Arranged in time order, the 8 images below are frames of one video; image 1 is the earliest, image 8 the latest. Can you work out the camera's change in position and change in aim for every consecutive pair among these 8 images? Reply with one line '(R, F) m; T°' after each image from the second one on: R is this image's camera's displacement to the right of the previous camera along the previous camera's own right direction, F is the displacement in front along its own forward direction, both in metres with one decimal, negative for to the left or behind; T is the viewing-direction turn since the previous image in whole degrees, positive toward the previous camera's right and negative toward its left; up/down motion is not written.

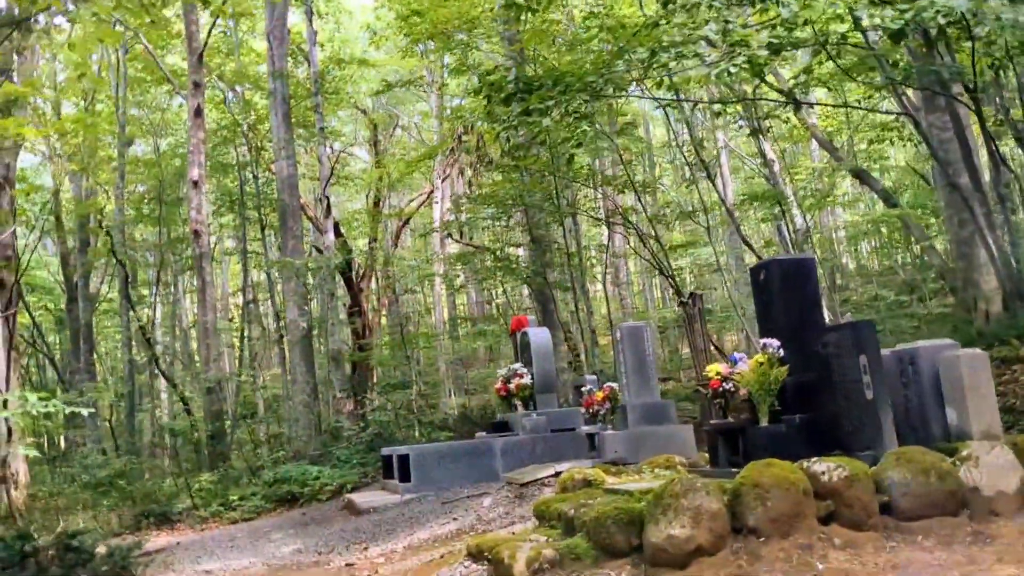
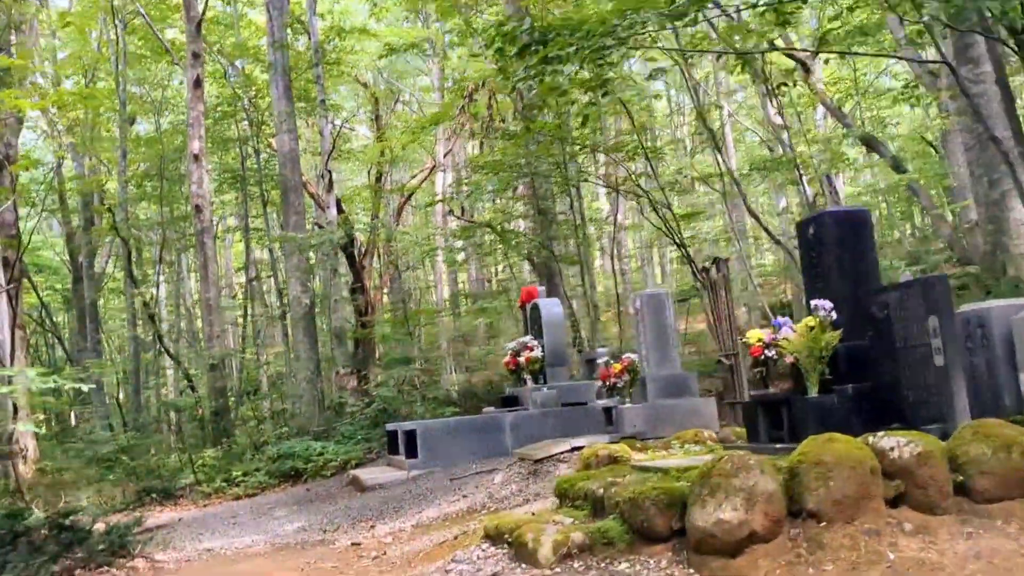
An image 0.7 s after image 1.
(-0.1, +0.2) m; 0°
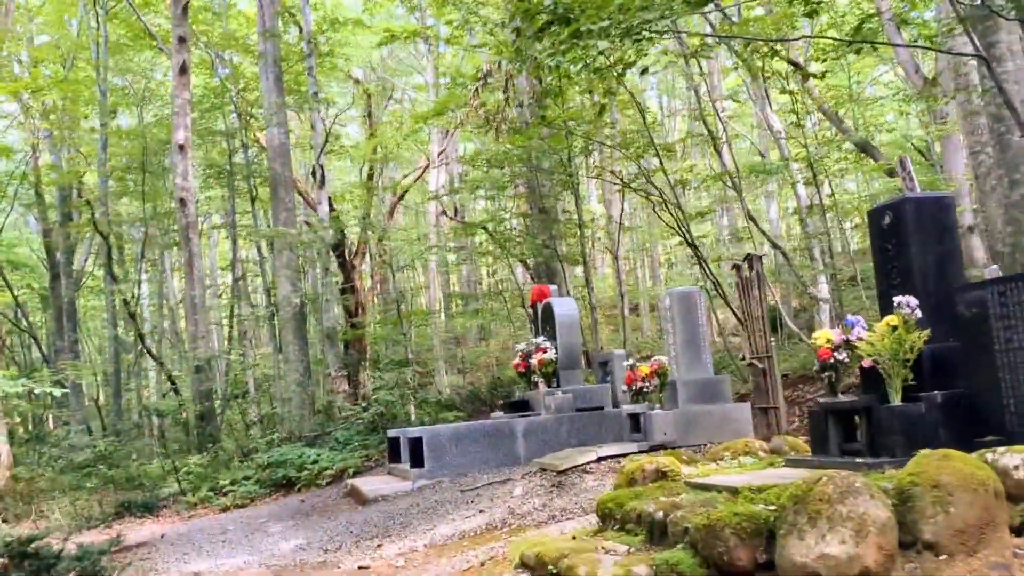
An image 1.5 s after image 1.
(-0.1, +0.3) m; +1°
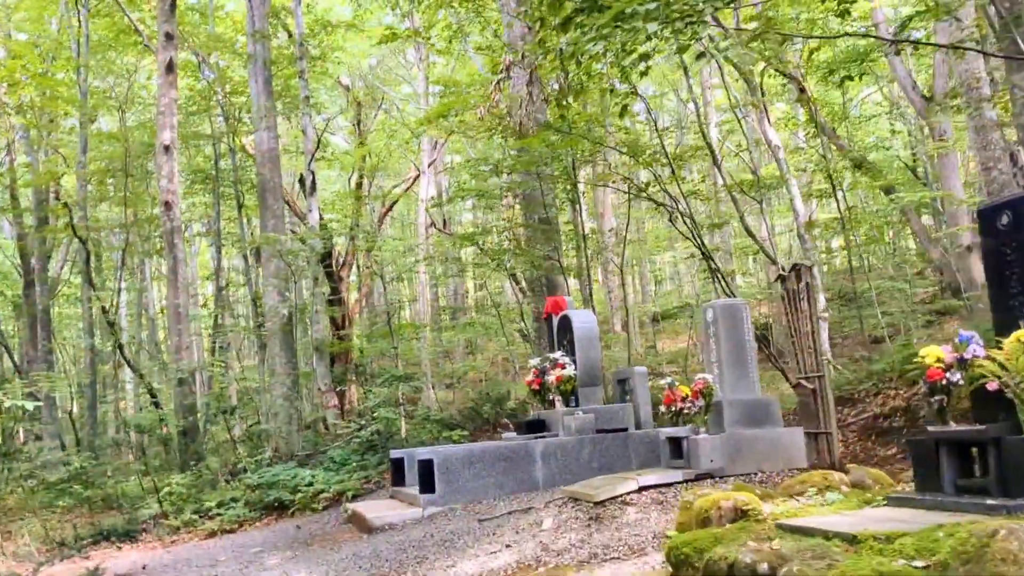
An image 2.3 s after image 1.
(-0.2, +0.3) m; +1°
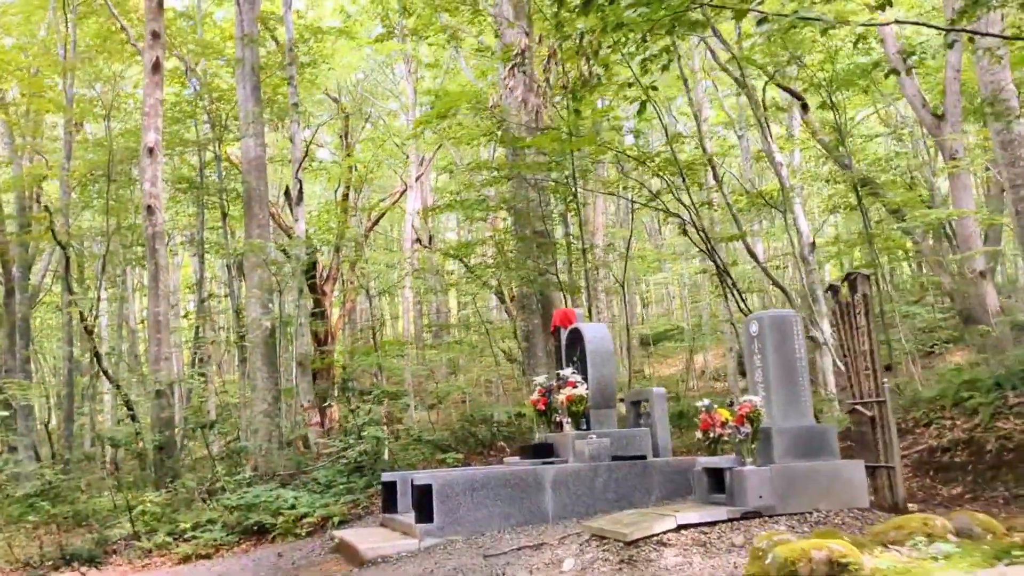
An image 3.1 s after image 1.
(-0.1, +0.4) m; +1°
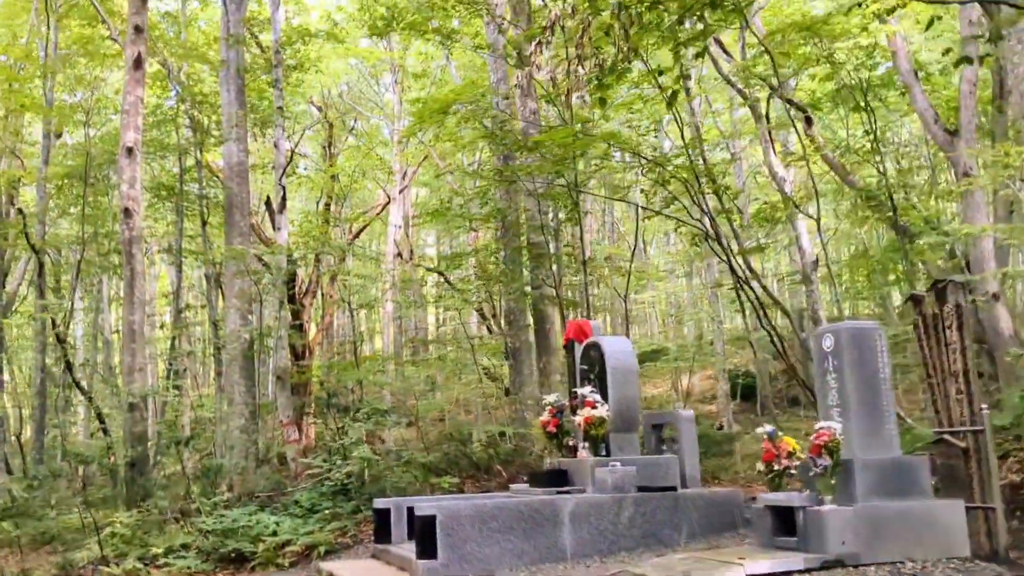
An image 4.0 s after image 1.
(-0.2, +0.4) m; +1°
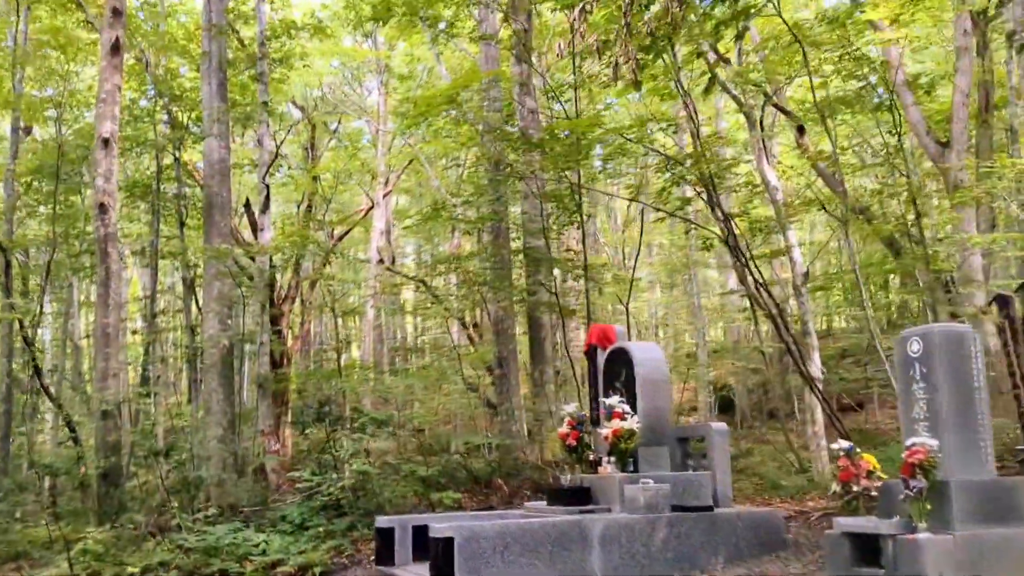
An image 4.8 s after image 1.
(-0.2, +0.3) m; +2°
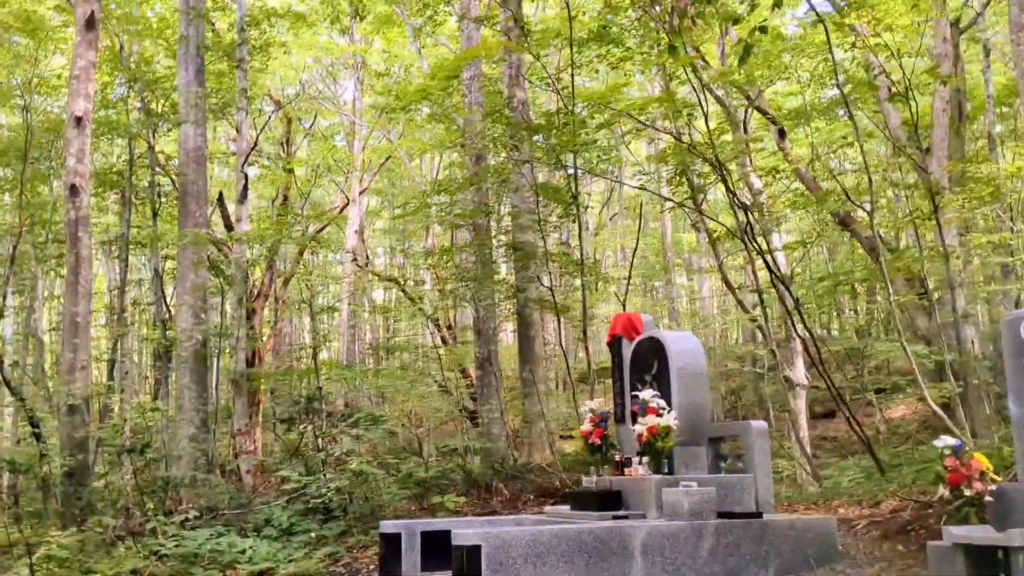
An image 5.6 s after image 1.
(-0.2, +0.3) m; +2°
